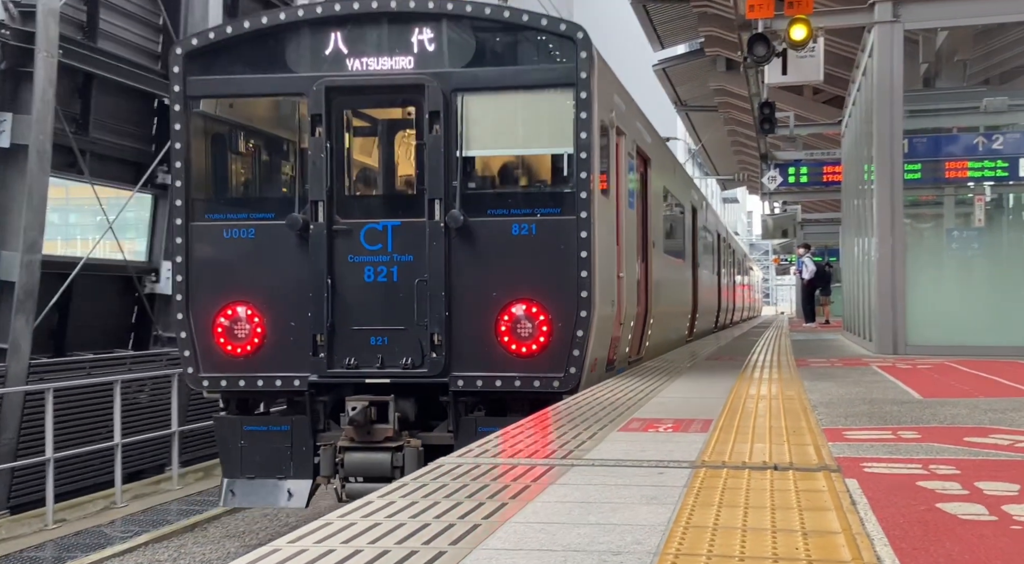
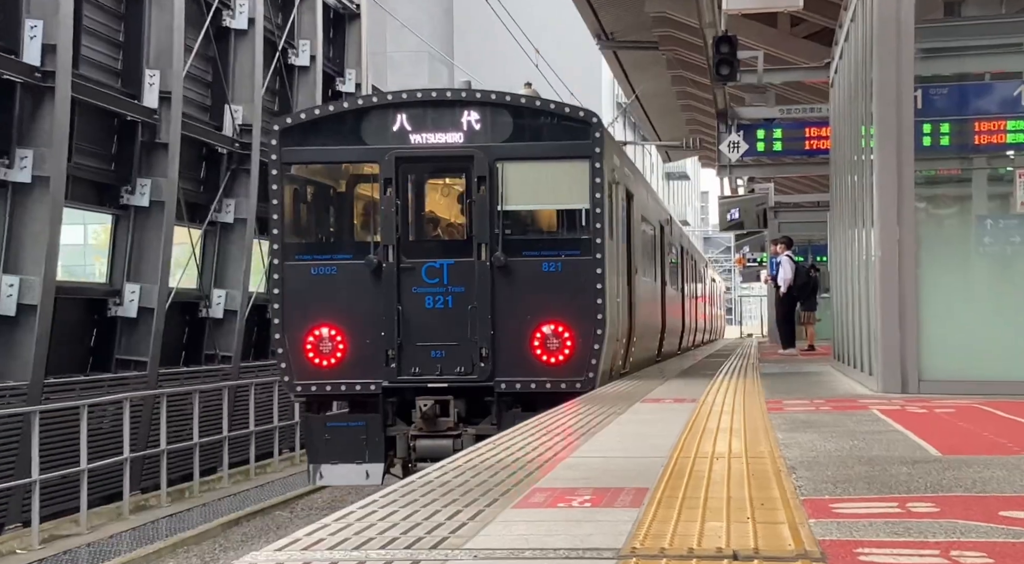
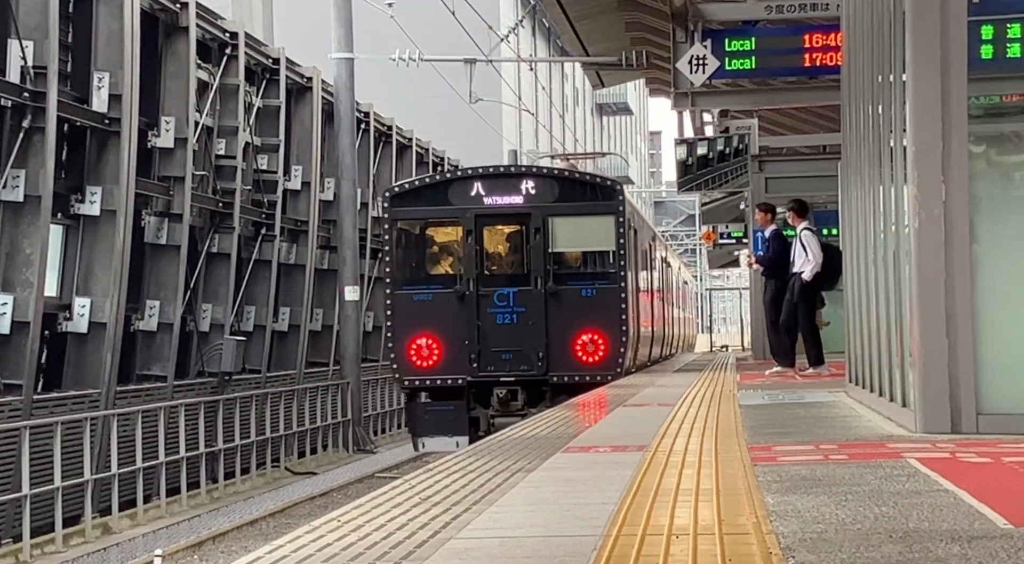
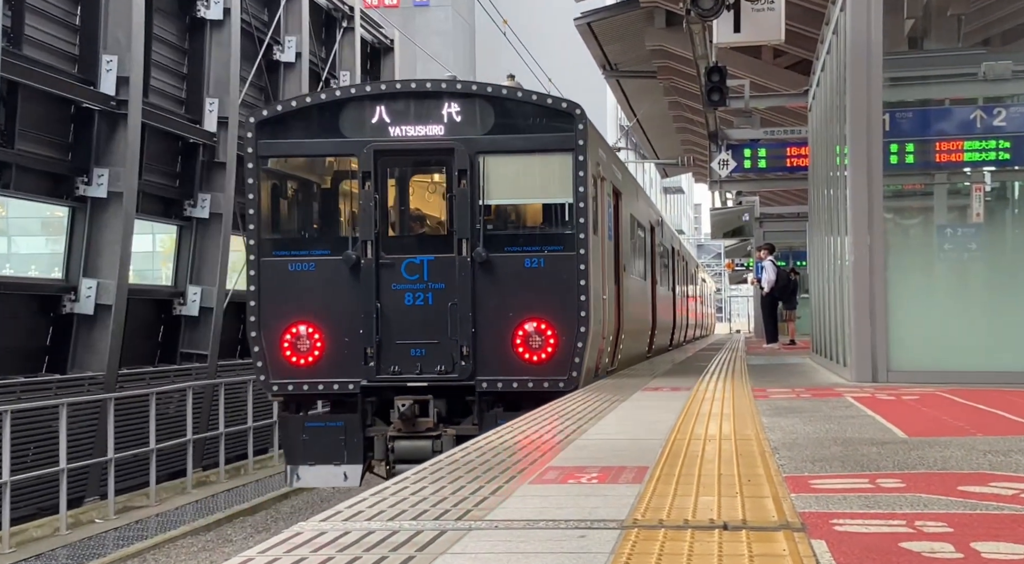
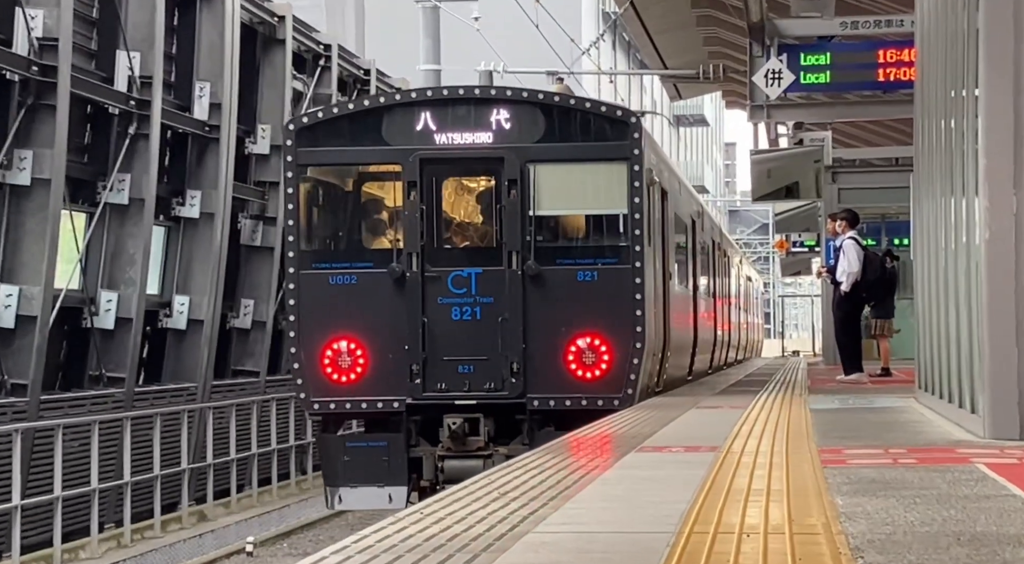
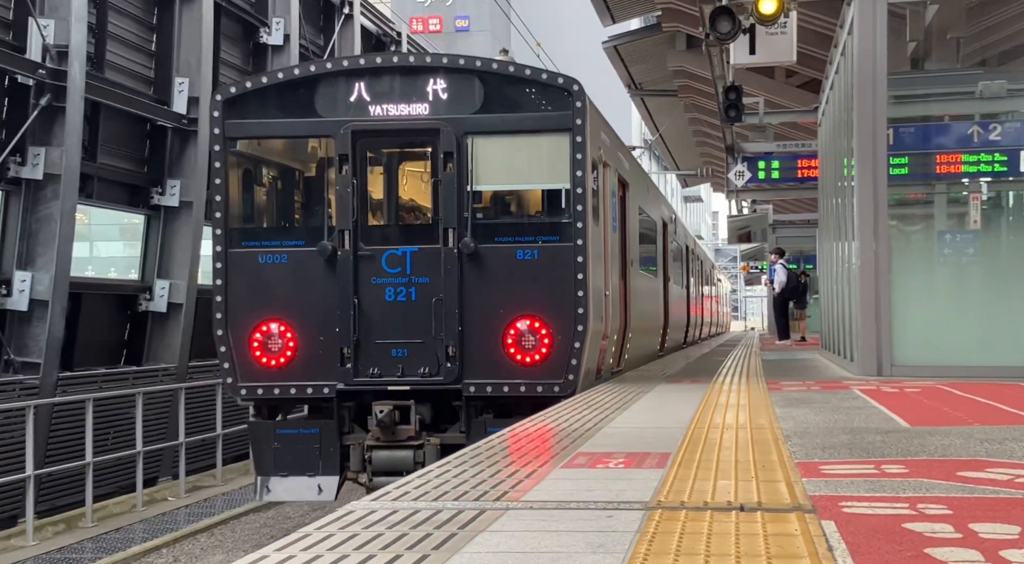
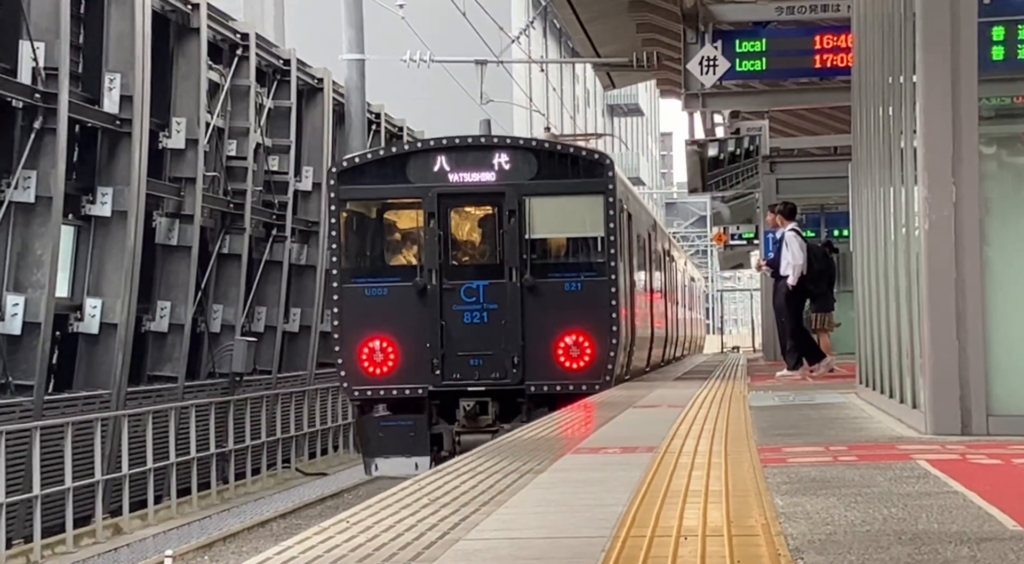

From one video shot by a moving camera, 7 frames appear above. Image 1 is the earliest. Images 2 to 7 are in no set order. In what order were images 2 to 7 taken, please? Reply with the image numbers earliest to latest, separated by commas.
6, 4, 2, 5, 7, 3
